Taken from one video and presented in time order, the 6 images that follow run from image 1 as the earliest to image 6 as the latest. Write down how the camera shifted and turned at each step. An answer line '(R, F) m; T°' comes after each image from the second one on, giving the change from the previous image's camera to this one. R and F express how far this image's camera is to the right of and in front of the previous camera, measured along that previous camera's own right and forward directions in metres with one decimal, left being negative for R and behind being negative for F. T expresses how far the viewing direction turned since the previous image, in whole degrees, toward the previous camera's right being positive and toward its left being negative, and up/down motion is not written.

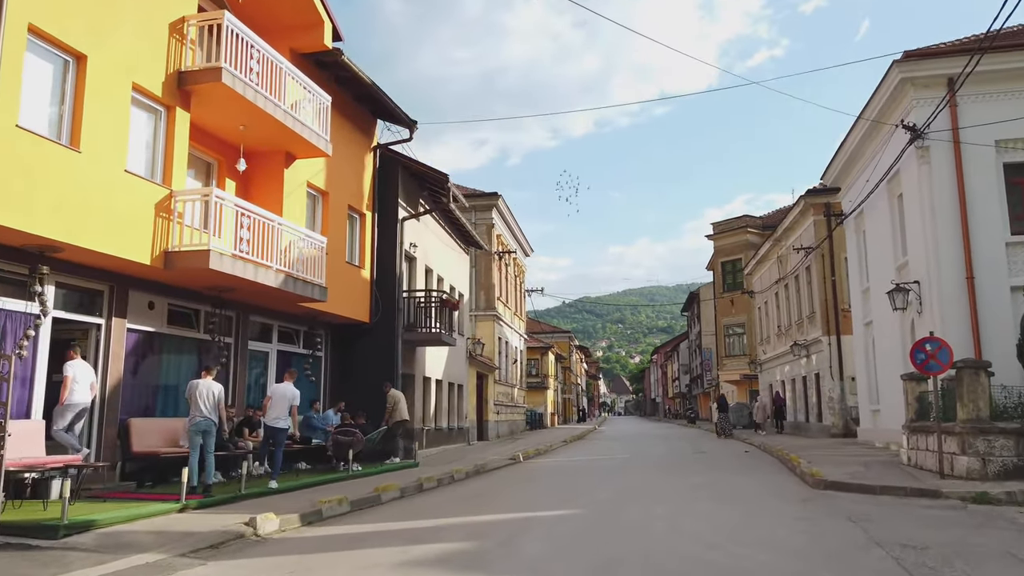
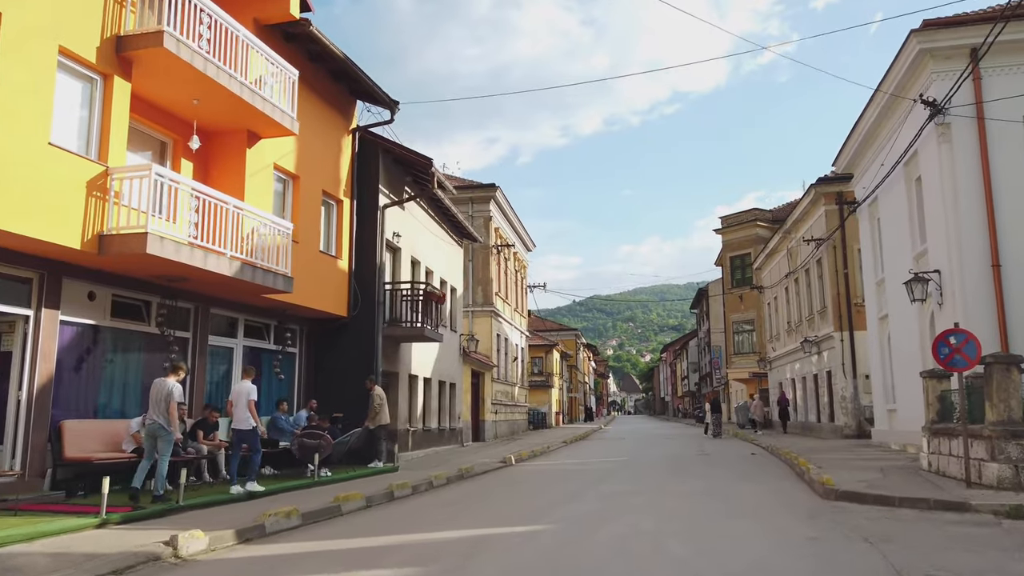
(+0.5, +1.2) m; -1°
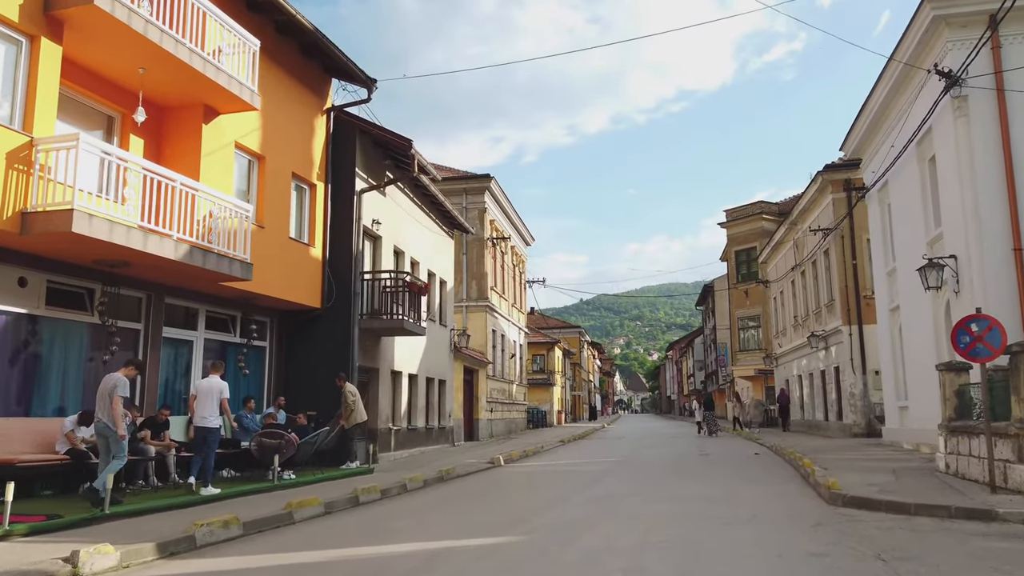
(+0.5, +1.1) m; -1°
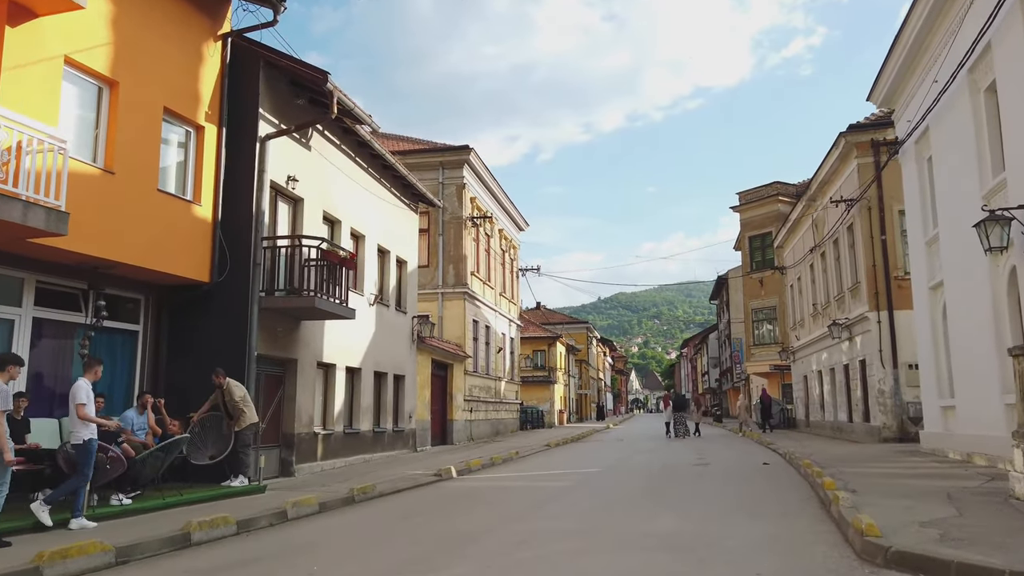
(+1.3, +3.4) m; -1°
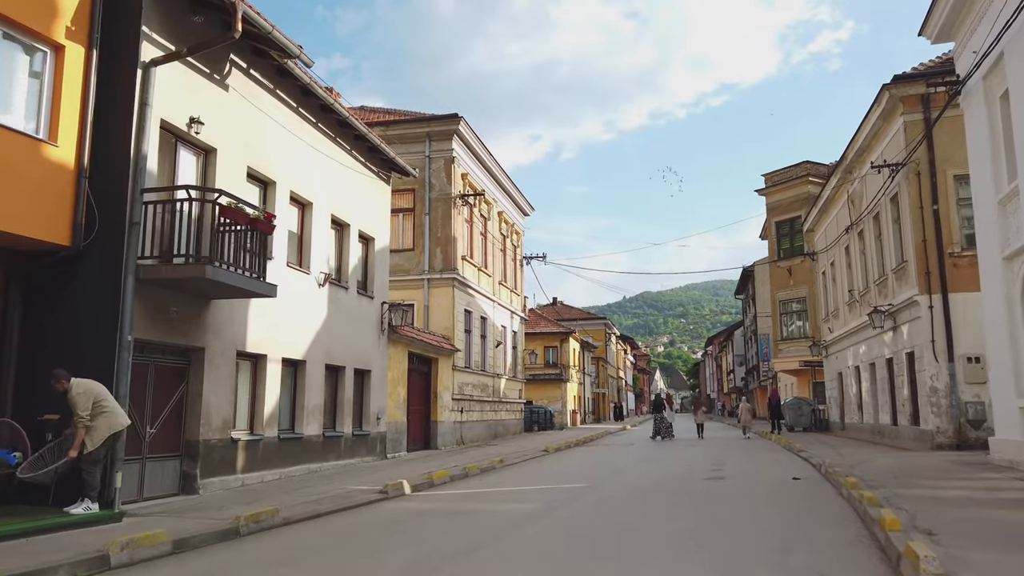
(+1.0, +3.0) m; -2°
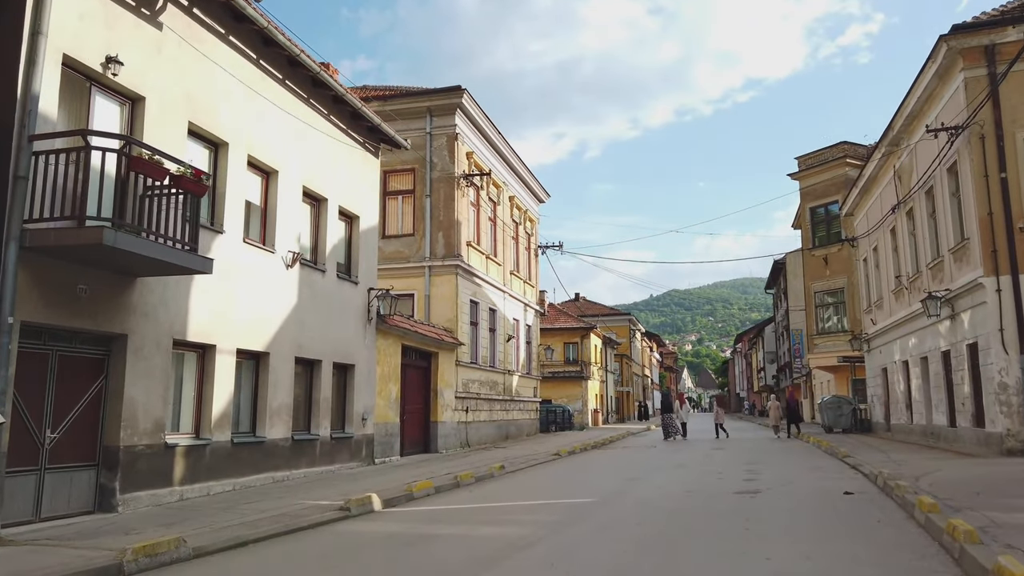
(+0.5, +2.1) m; -2°
